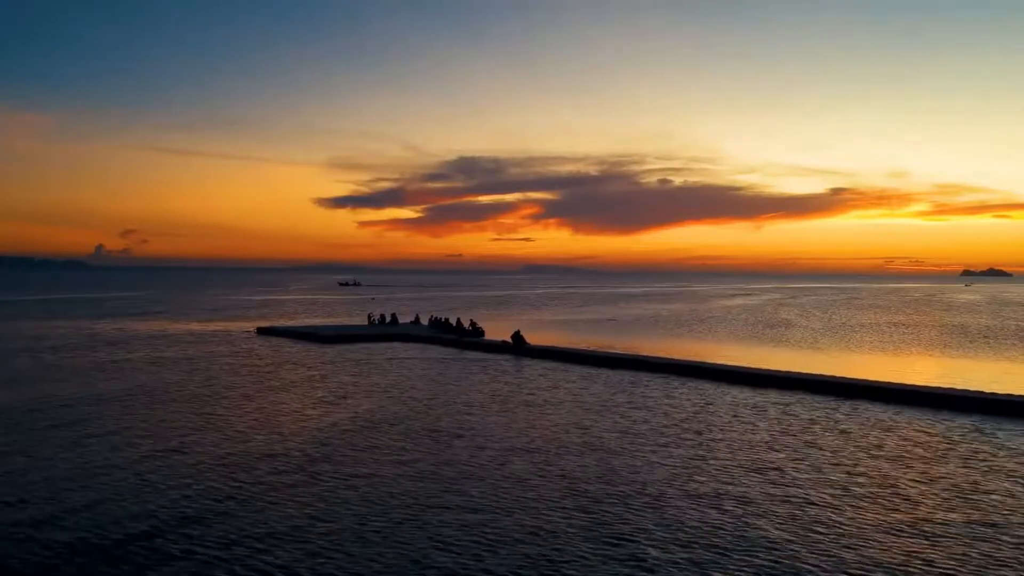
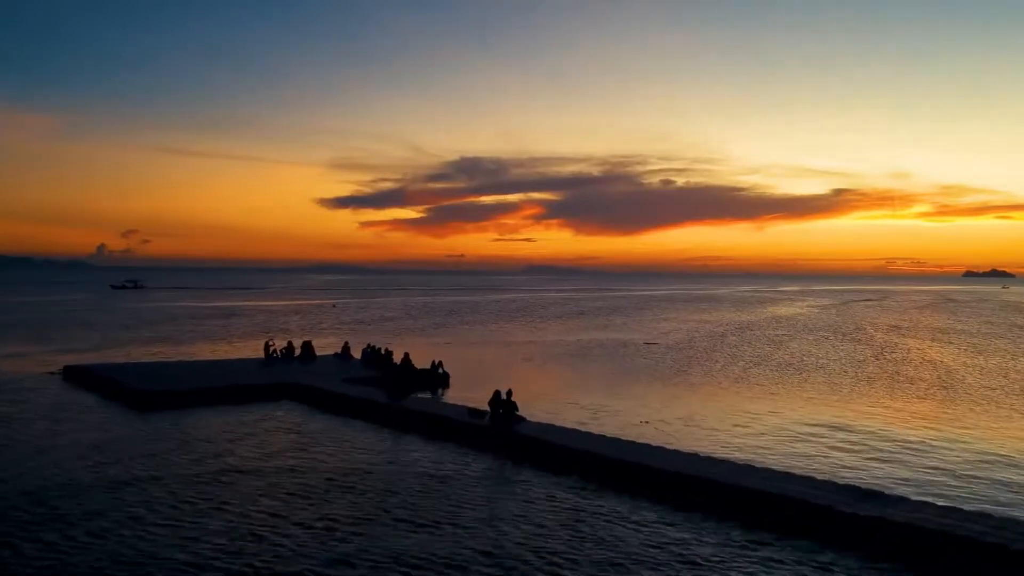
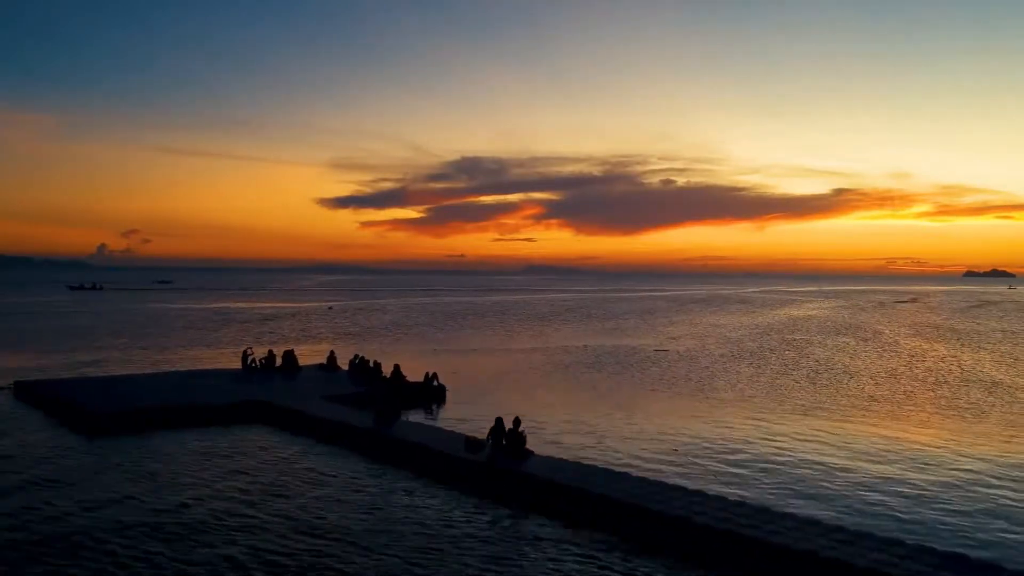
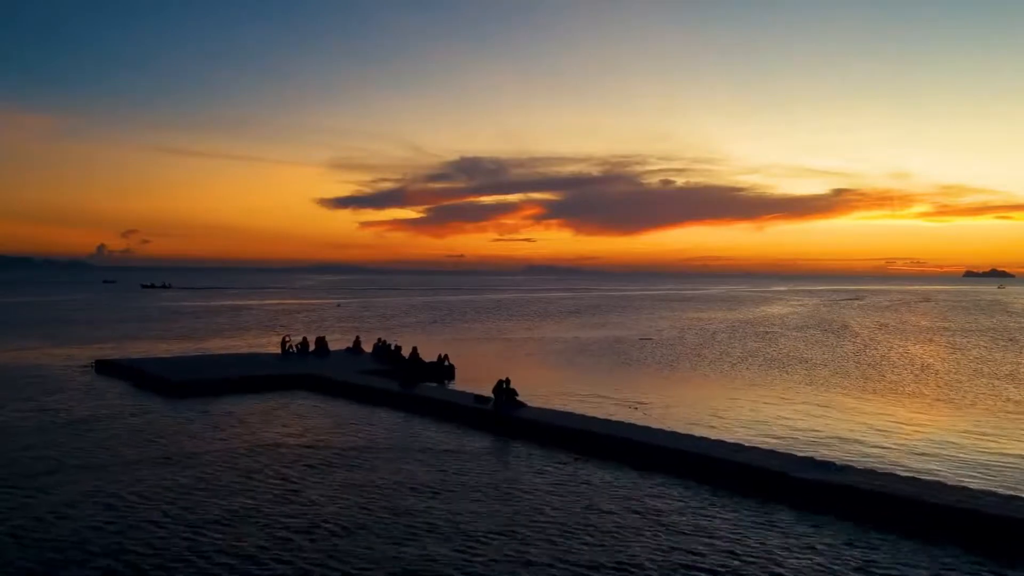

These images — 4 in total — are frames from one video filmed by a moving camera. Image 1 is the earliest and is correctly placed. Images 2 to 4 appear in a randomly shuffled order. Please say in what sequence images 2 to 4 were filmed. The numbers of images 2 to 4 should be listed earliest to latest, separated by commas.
4, 2, 3
